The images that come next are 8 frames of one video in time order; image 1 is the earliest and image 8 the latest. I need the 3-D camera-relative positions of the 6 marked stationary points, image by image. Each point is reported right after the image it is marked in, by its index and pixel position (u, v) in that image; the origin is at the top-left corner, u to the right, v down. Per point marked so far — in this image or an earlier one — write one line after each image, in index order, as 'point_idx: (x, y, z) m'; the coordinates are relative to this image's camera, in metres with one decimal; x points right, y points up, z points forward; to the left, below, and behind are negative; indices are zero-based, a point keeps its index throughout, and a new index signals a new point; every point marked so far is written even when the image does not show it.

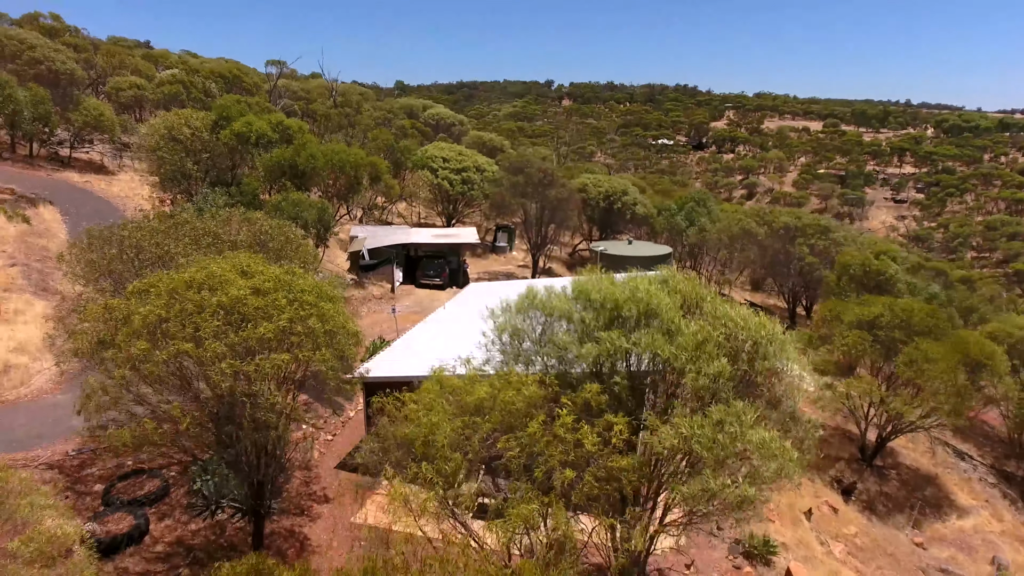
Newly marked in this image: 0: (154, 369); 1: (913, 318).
0: (-4.1, -0.9, +7.2) m
1: (+9.7, -0.7, +15.8) m
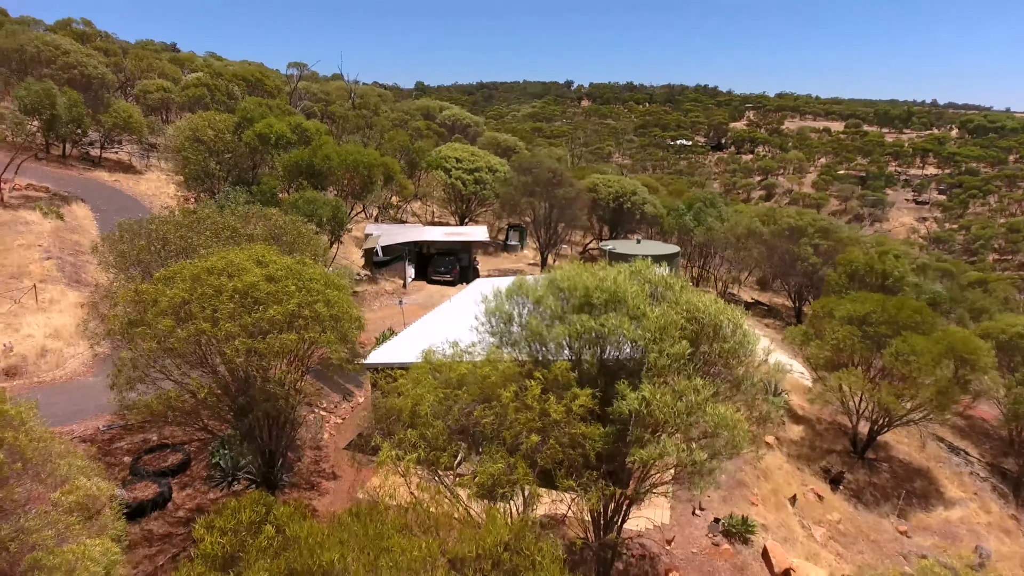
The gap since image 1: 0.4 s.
0: (-4.3, -0.7, +8.1) m
1: (+9.8, -0.7, +16.2) m
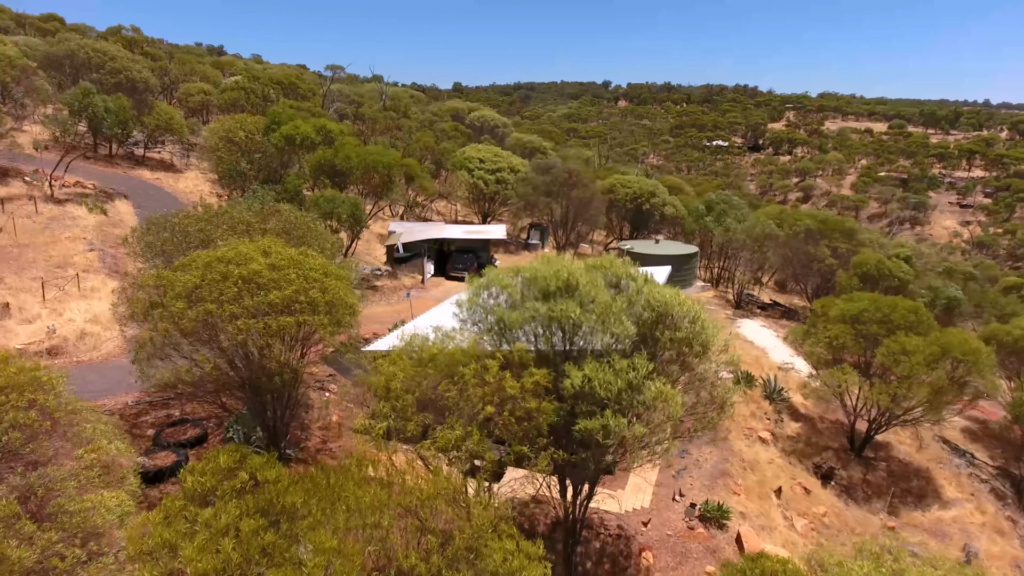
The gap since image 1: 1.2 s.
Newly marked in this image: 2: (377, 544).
0: (-4.7, -0.5, +9.1) m
1: (+9.8, -0.7, +16.4) m
2: (-1.2, -2.2, +5.6) m
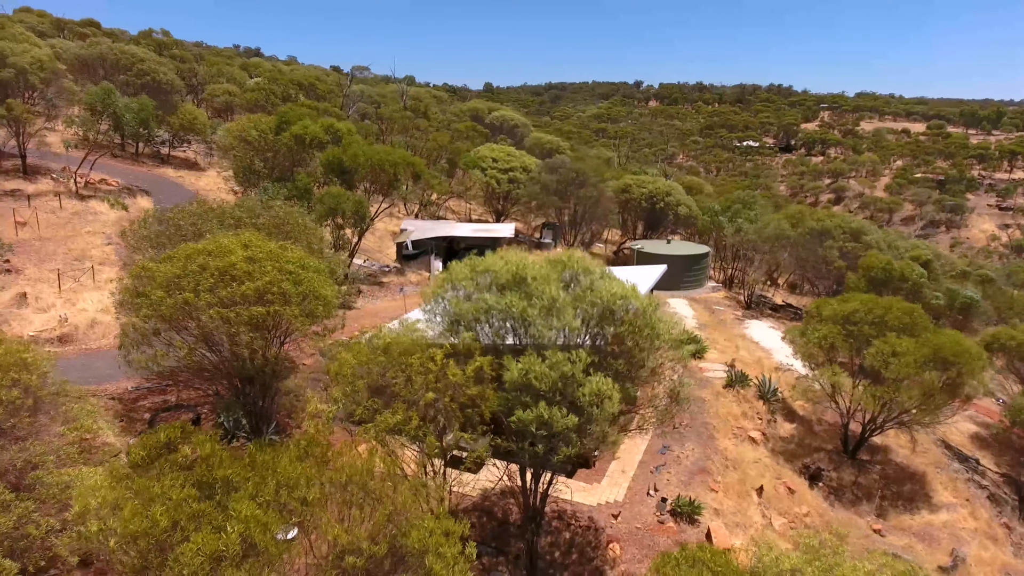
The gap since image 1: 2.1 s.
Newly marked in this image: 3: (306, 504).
0: (-5.3, -0.4, +9.7) m
1: (+9.5, -0.7, +16.3) m
2: (-2.0, -2.1, +5.9) m
3: (-1.9, -2.0, +6.0) m
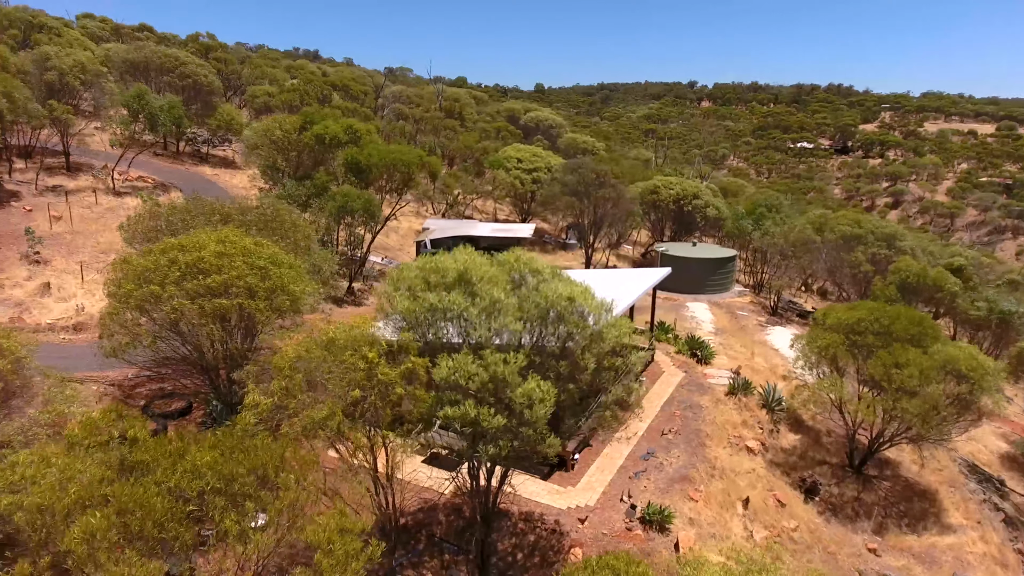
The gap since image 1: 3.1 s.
0: (-6.0, -0.2, +10.1) m
1: (+9.3, -0.9, +15.5) m
2: (-3.0, -2.1, +6.1) m
3: (-2.9, -2.0, +6.2) m
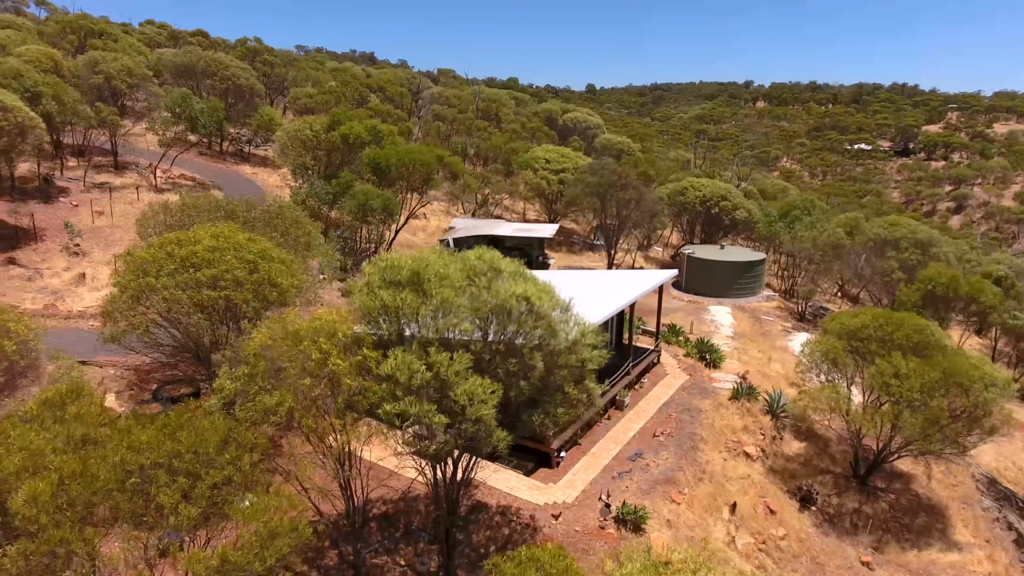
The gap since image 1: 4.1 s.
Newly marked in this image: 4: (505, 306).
0: (-6.4, -0.1, +10.8) m
1: (+9.2, -1.1, +15.0) m
2: (-3.8, -2.0, +6.6) m
3: (-3.8, -1.9, +6.7) m
4: (0.0, -0.3, +8.8) m
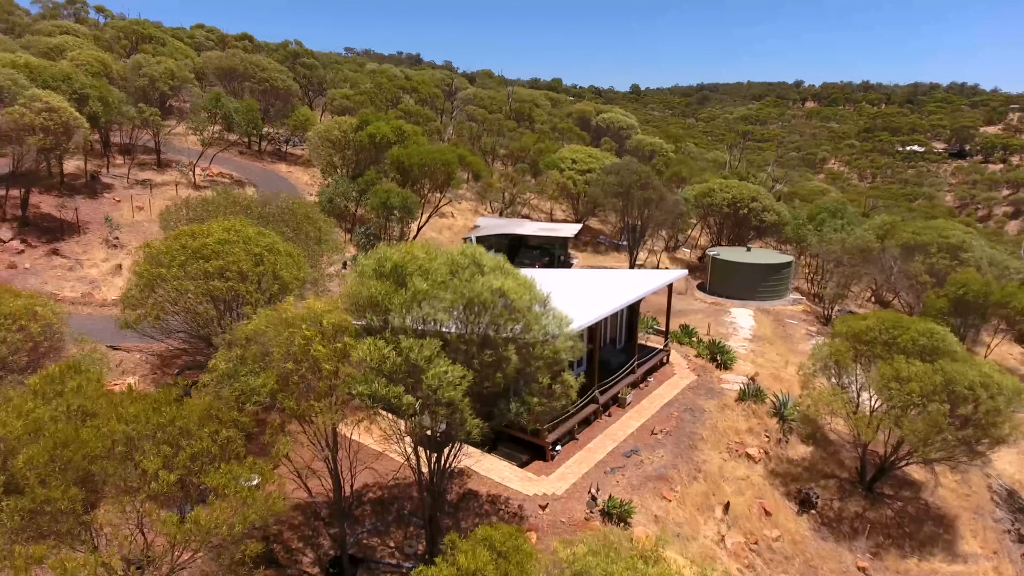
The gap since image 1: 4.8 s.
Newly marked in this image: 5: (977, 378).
0: (-6.6, +0.1, +11.6) m
1: (+9.2, -1.1, +14.8) m
2: (-4.3, -1.8, +7.2) m
3: (-4.3, -1.7, +7.3) m
4: (-0.4, -0.2, +9.1) m
5: (+10.1, -1.9, +13.7) m
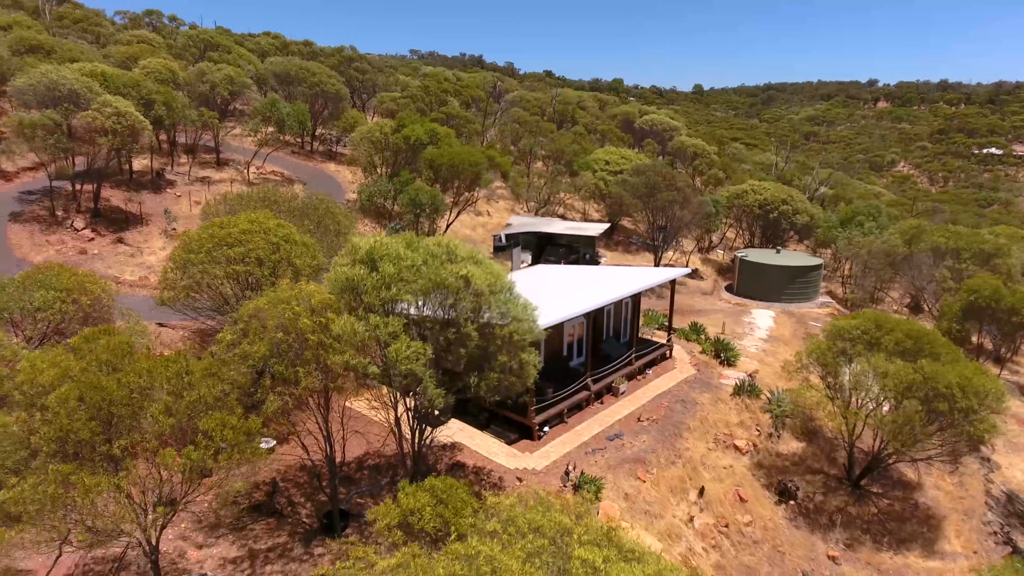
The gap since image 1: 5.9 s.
0: (-7.0, +0.5, +13.4) m
1: (+9.1, -1.2, +15.1) m
2: (-5.1, -1.5, +8.8) m
3: (-5.1, -1.4, +8.9) m
4: (-1.0, +0.1, +10.4) m
5: (+9.8, -2.0, +14.0) m
